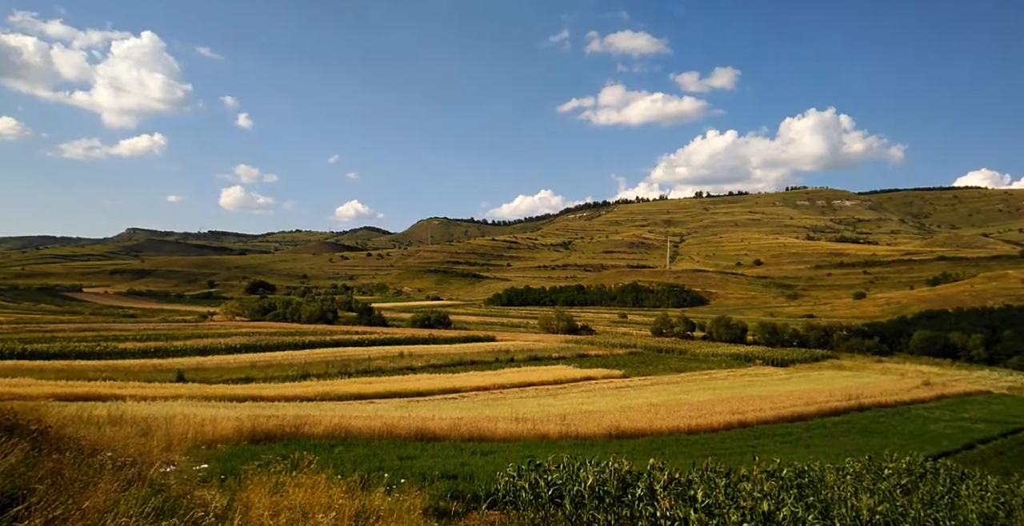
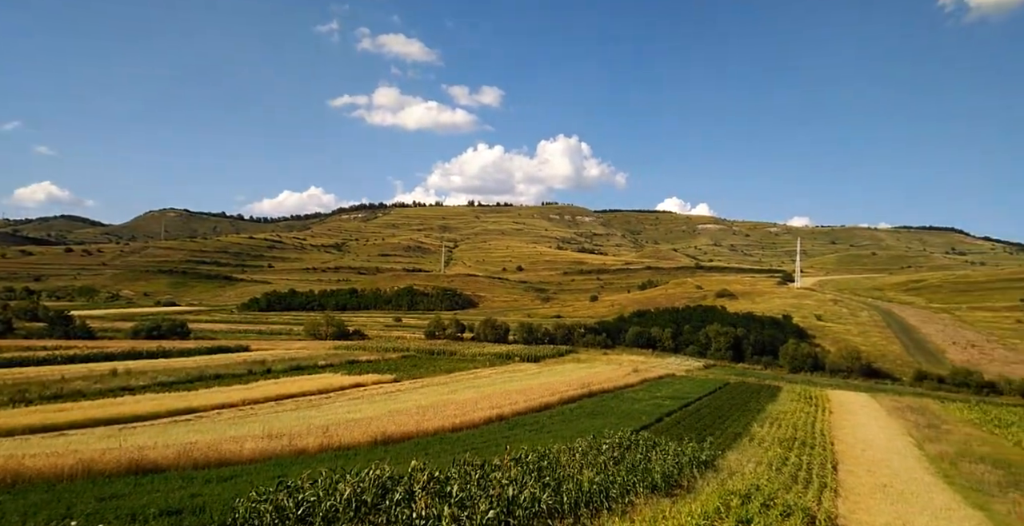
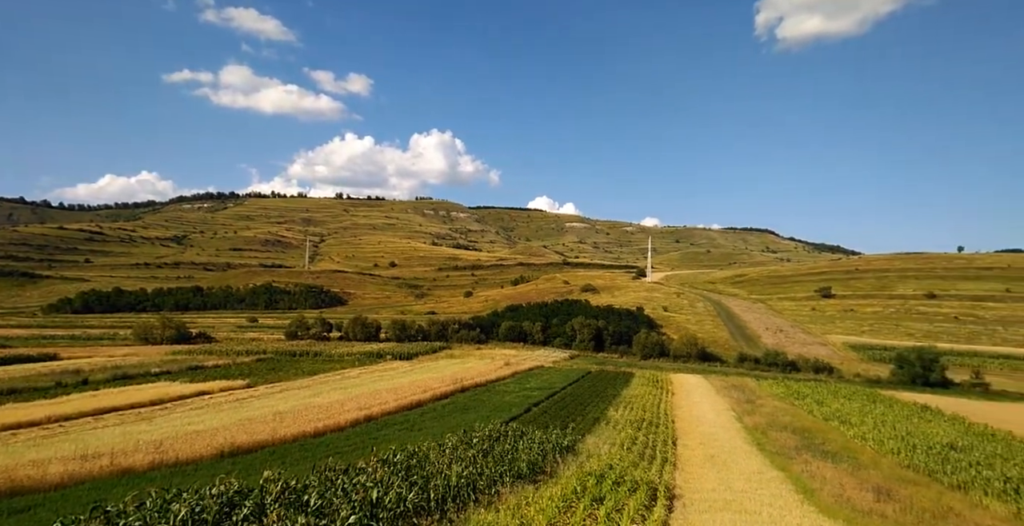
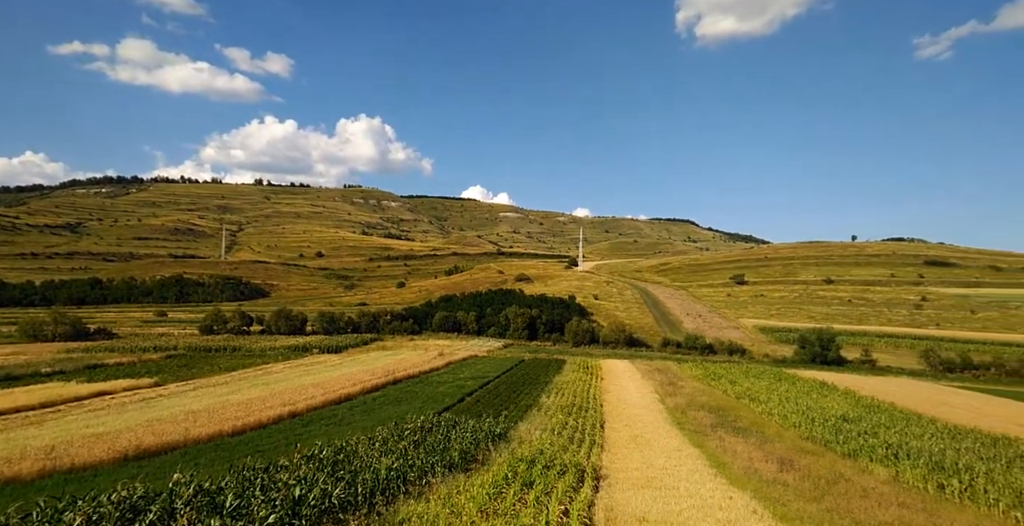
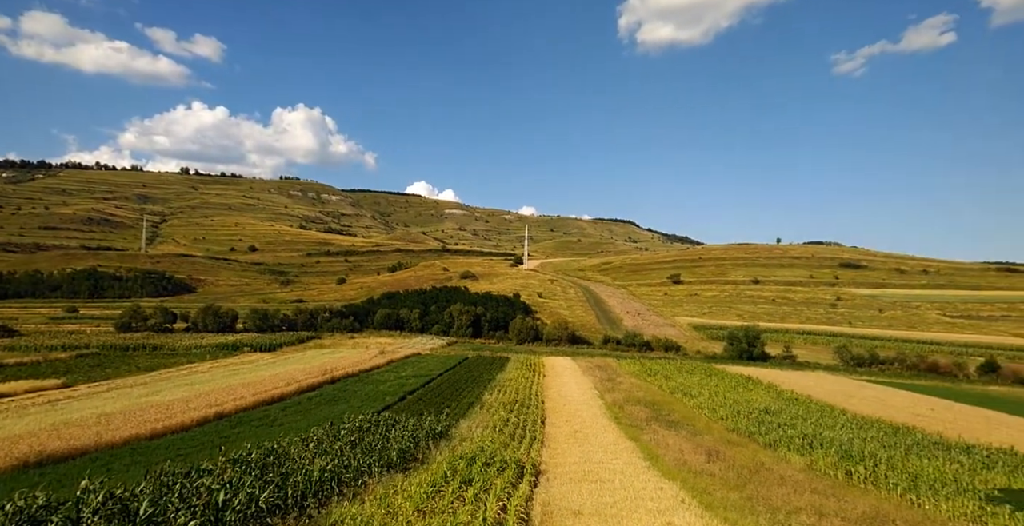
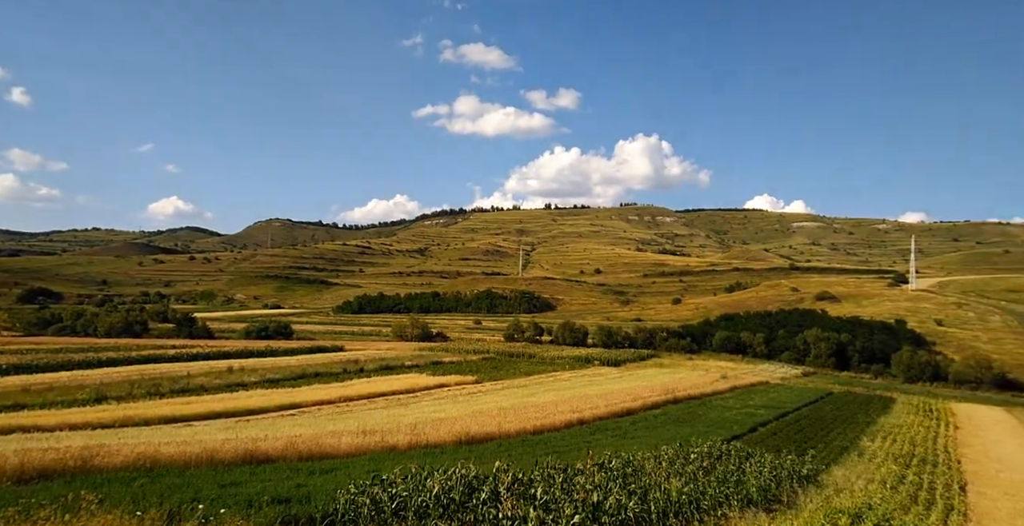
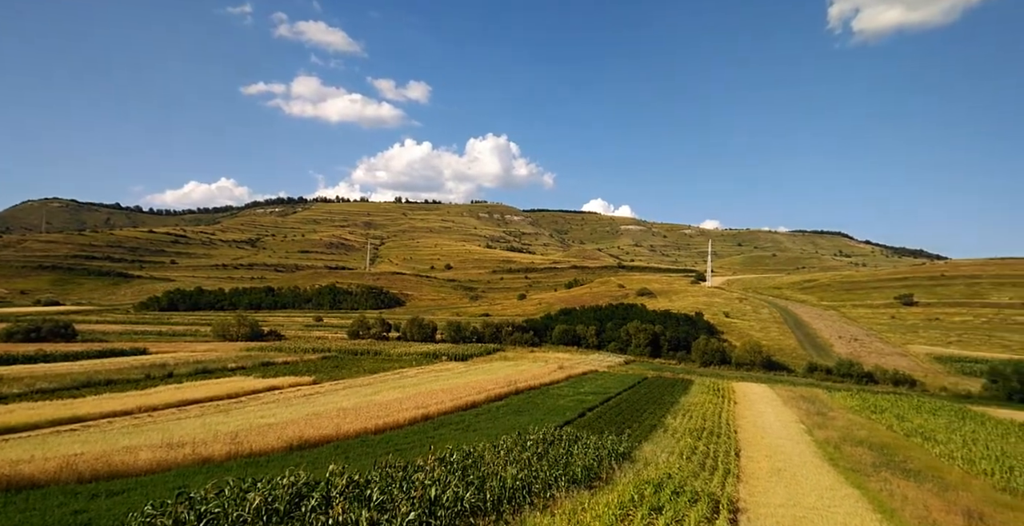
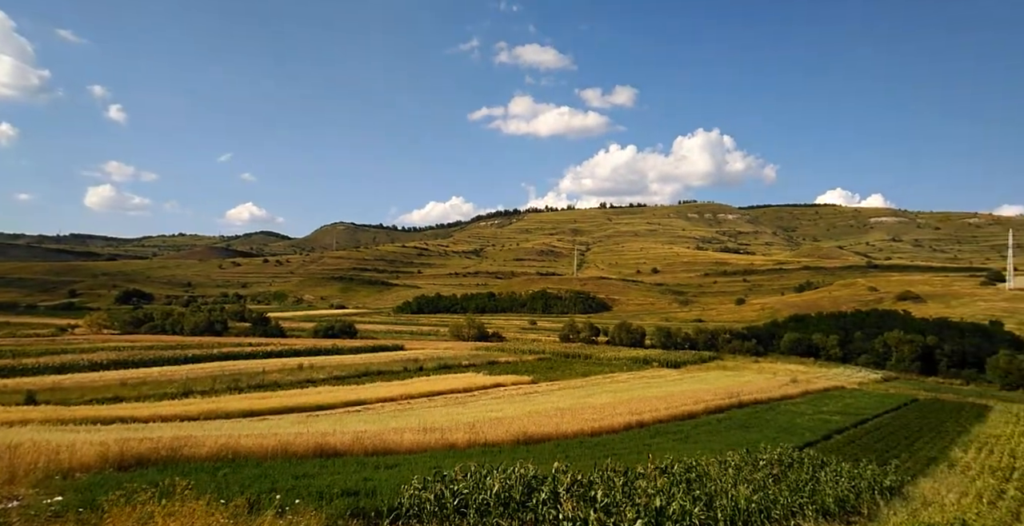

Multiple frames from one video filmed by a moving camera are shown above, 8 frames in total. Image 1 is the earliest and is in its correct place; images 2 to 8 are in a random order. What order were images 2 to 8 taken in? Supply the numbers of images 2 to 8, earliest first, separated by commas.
8, 6, 2, 7, 3, 4, 5
